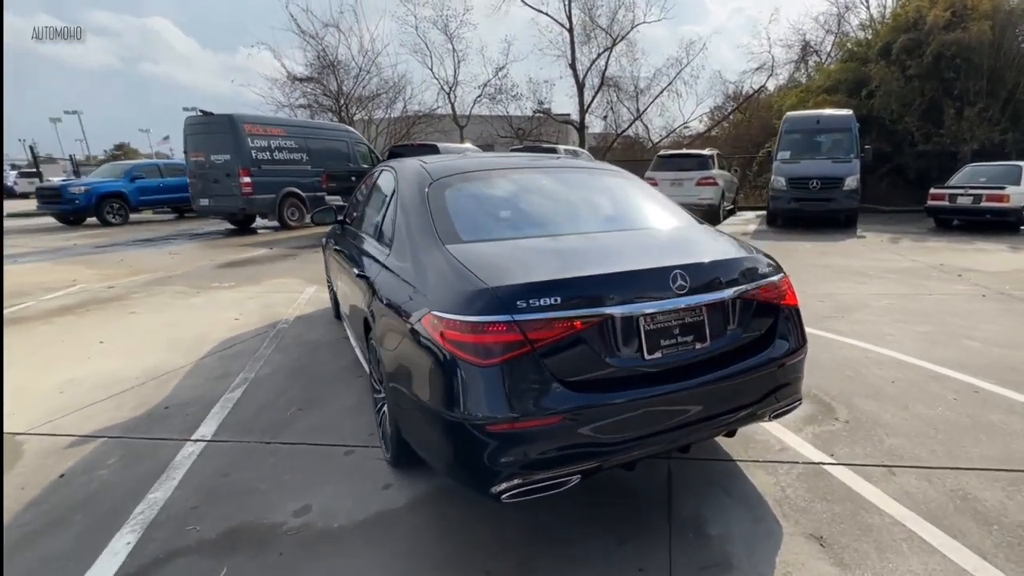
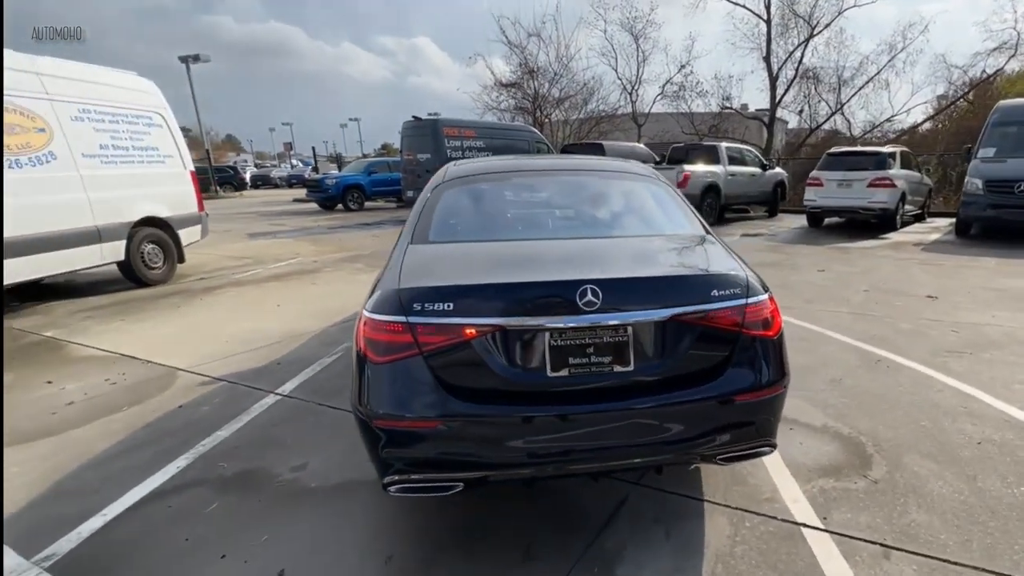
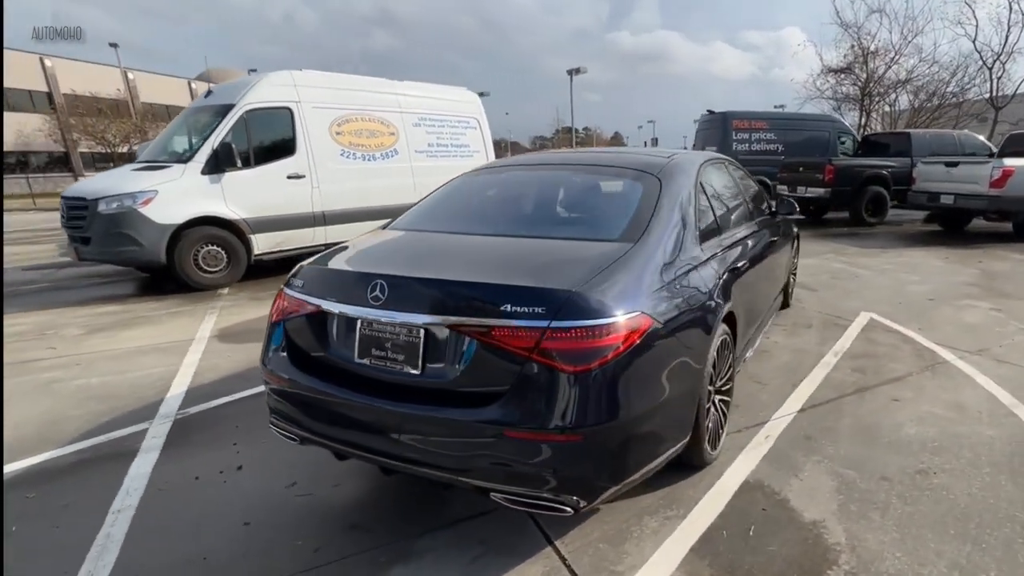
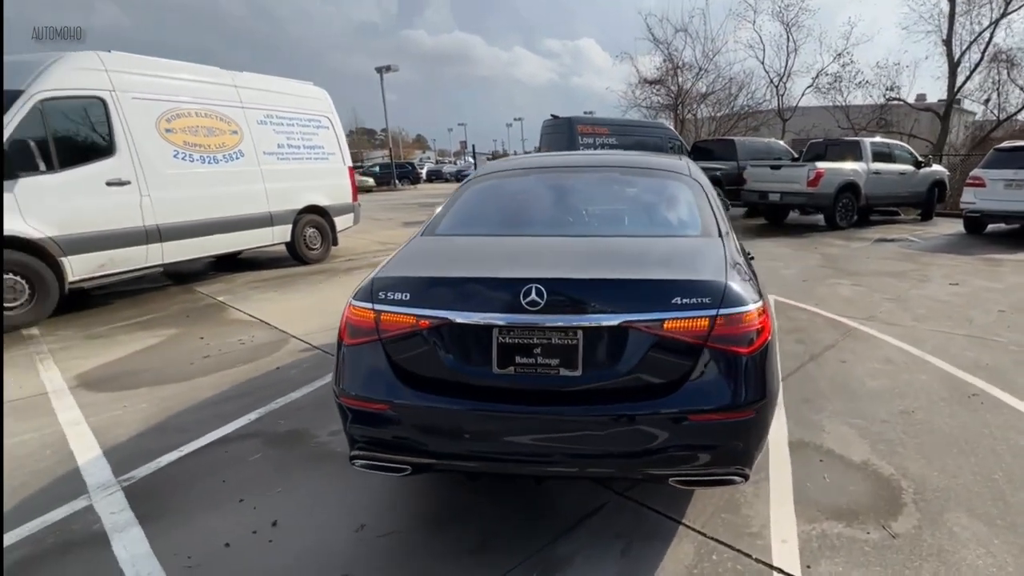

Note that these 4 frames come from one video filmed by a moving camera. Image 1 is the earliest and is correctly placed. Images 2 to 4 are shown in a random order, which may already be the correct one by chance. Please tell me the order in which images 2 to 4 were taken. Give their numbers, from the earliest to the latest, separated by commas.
2, 4, 3
